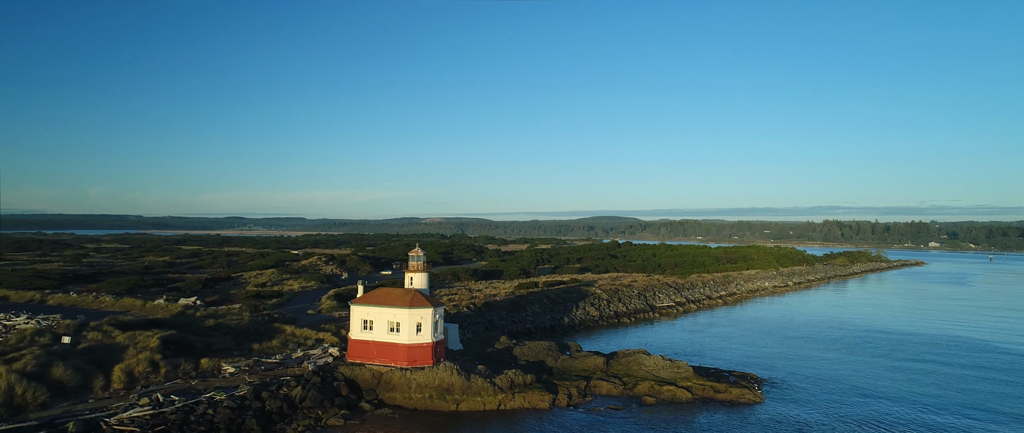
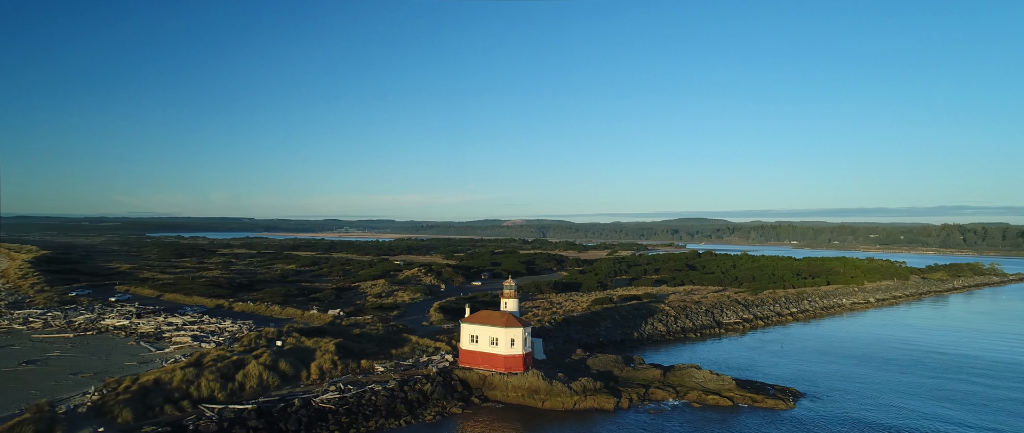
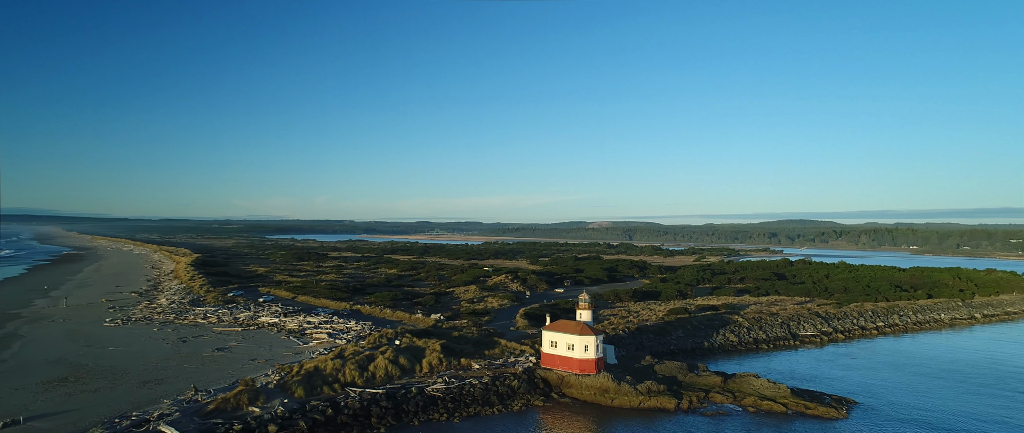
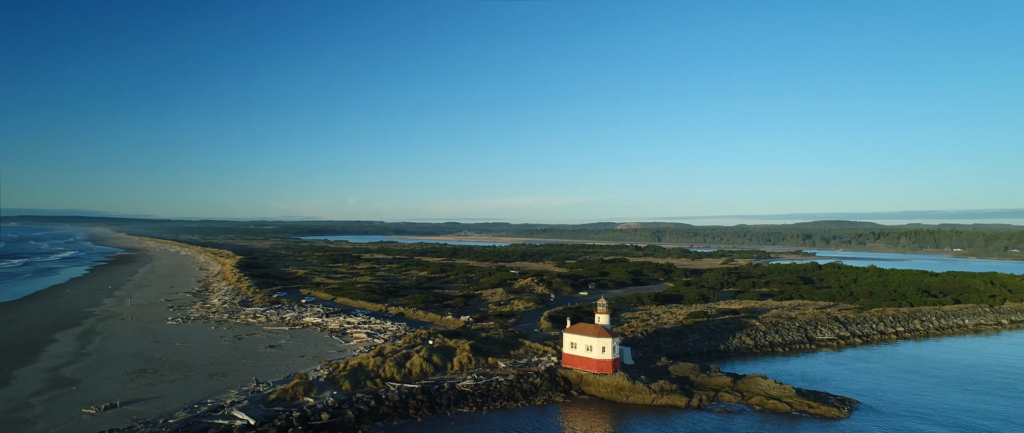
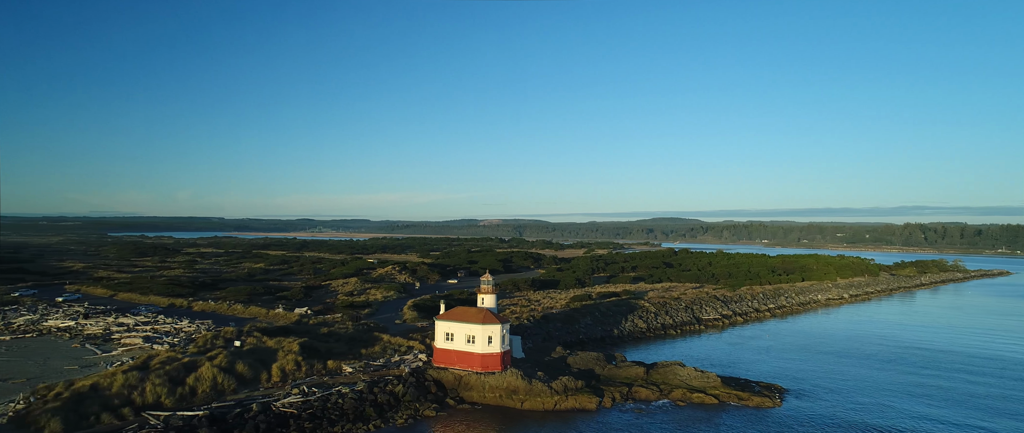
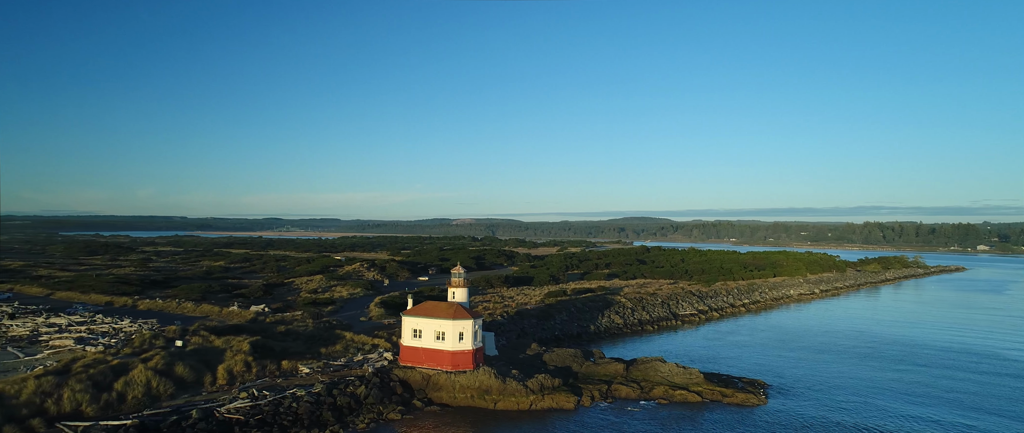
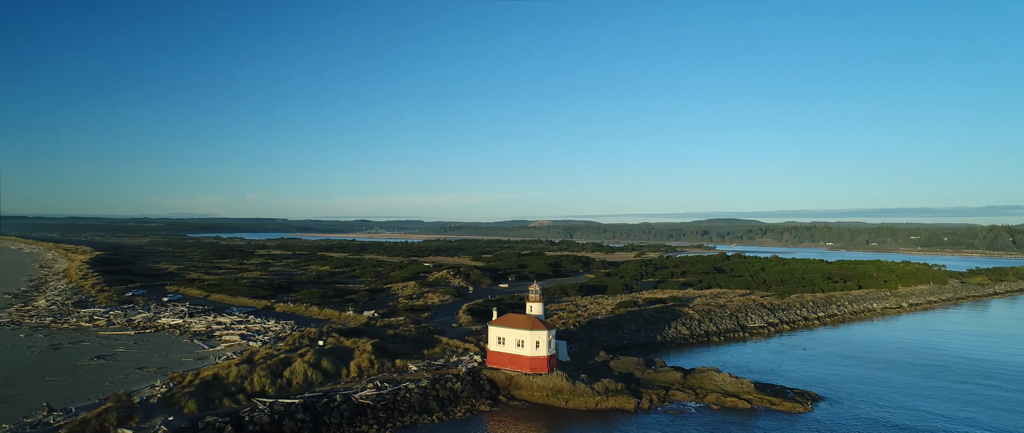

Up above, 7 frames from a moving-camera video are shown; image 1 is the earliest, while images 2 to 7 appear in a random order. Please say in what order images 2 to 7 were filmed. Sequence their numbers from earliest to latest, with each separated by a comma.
6, 5, 2, 7, 3, 4
